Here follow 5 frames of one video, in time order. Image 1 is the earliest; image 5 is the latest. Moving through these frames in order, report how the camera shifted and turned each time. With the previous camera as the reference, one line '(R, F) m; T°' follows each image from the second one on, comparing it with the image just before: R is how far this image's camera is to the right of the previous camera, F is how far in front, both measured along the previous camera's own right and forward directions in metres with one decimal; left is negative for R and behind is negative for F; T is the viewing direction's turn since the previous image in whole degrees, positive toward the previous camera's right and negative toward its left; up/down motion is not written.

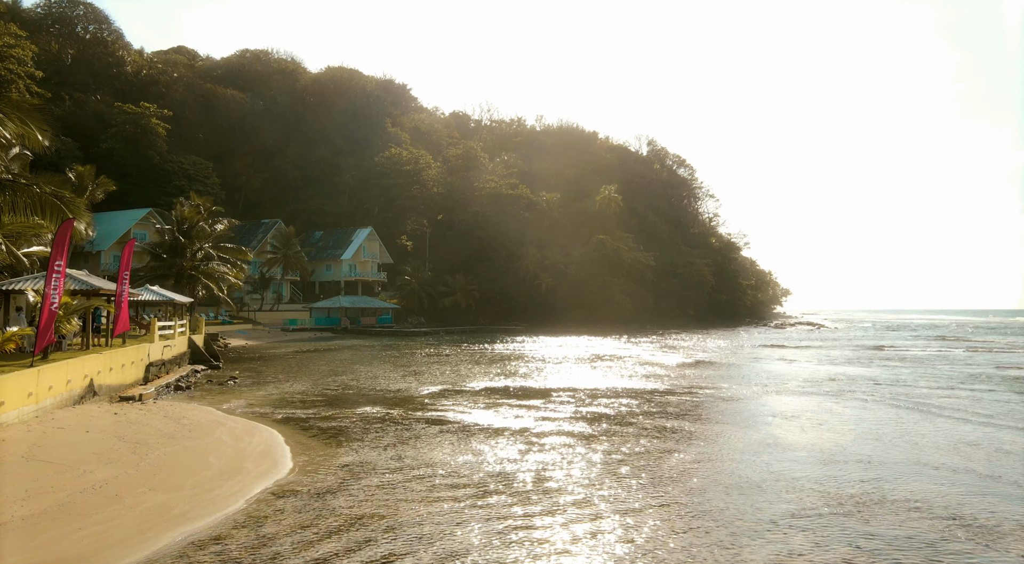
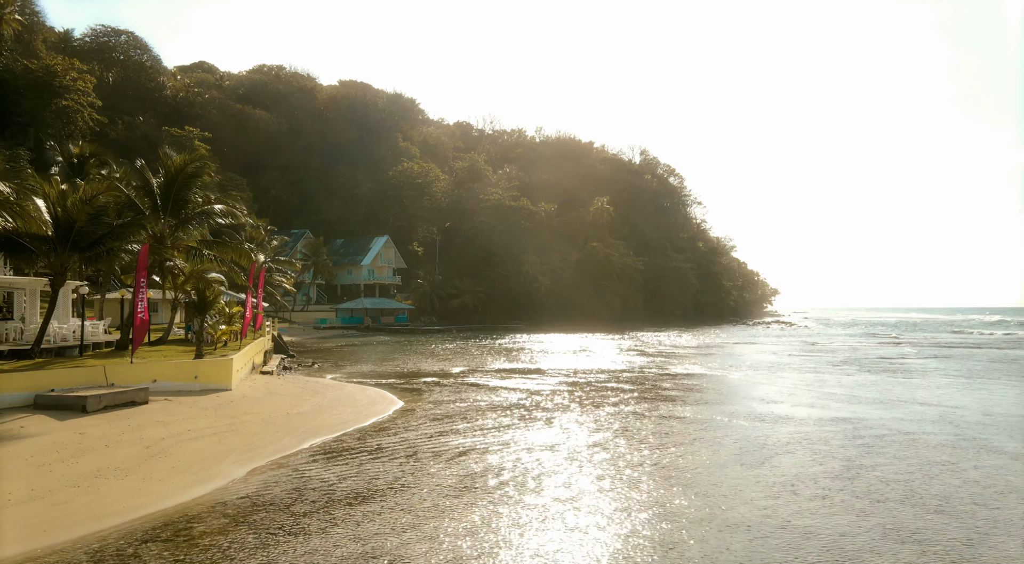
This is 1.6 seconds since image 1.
(-0.3, -9.4) m; 0°
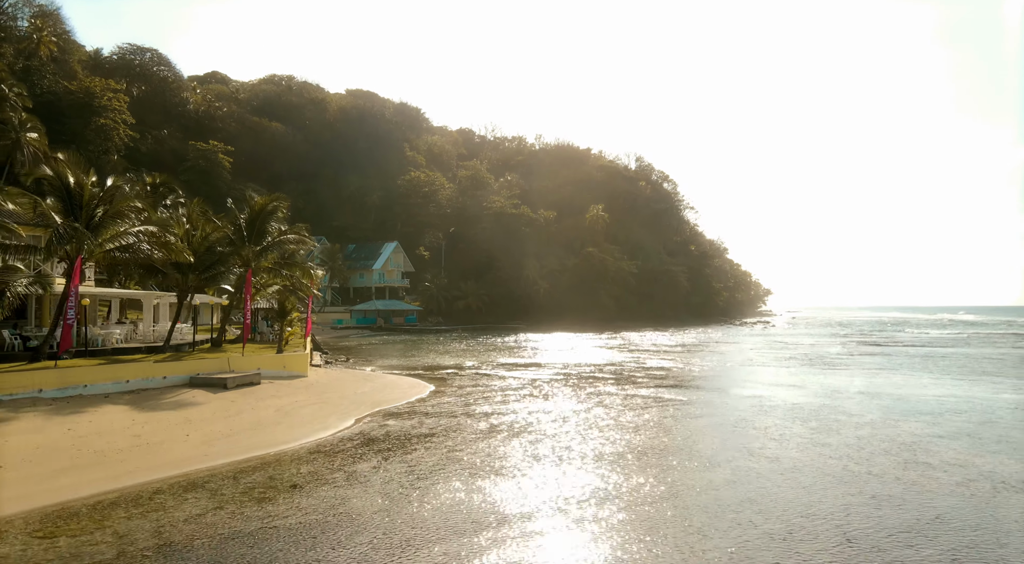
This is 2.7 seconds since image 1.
(-0.2, -6.4) m; 0°
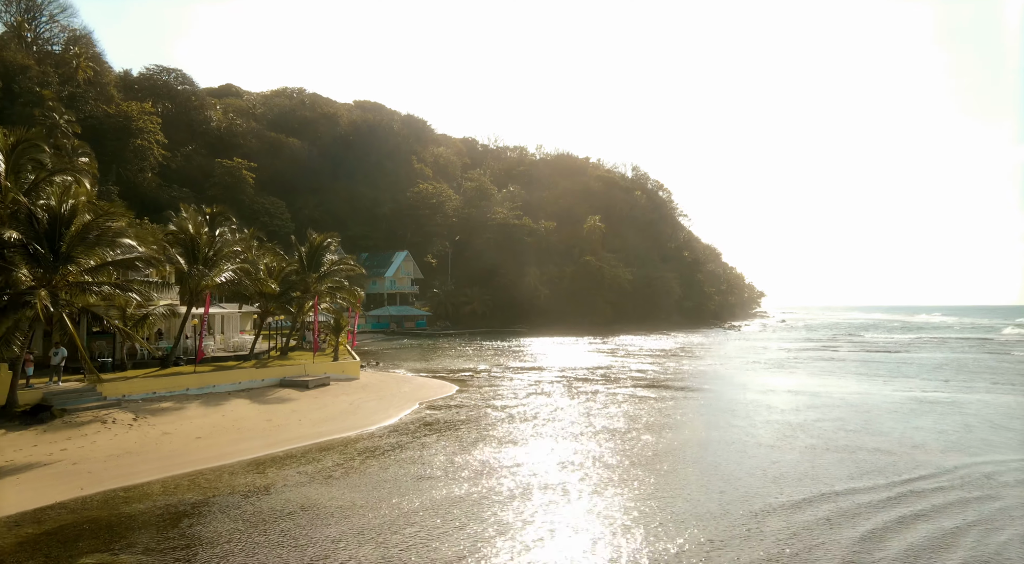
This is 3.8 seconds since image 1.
(-0.3, -6.9) m; 0°
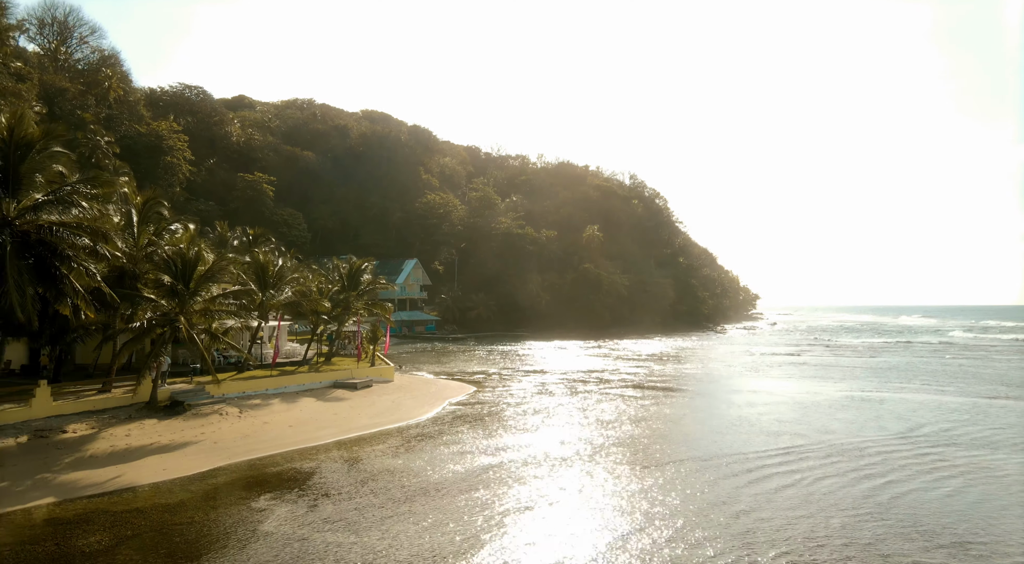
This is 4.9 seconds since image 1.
(-0.4, -6.4) m; 0°
